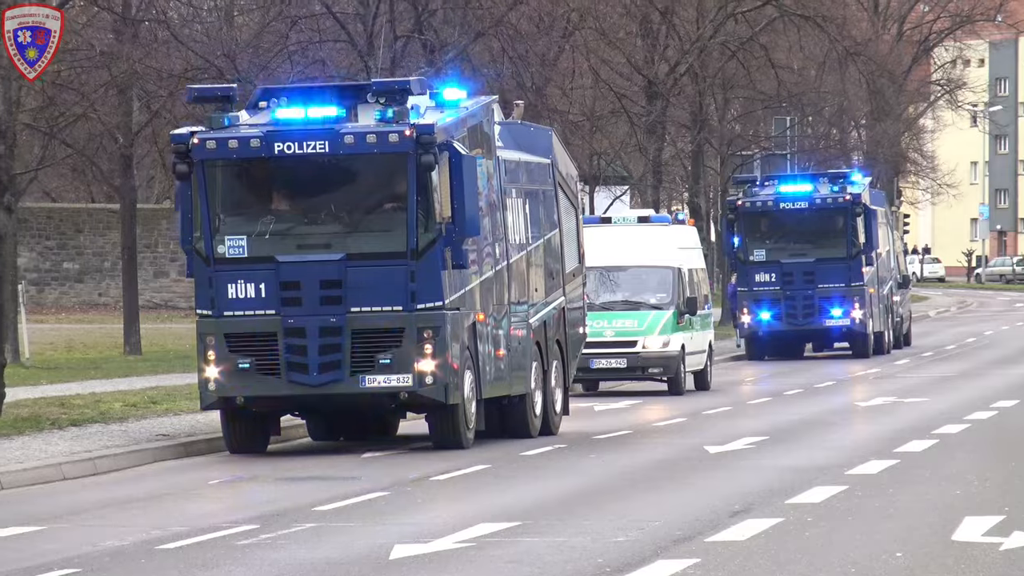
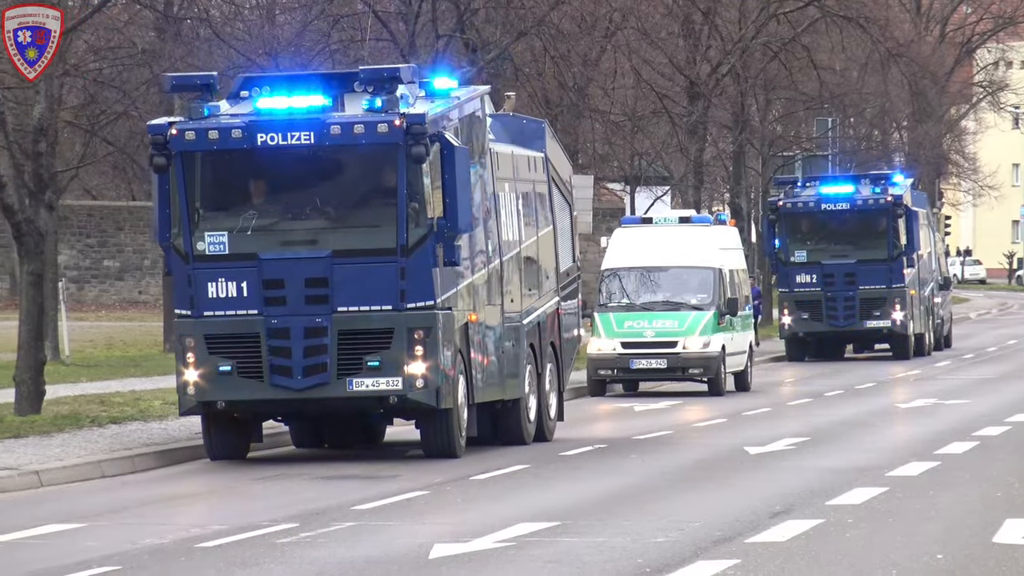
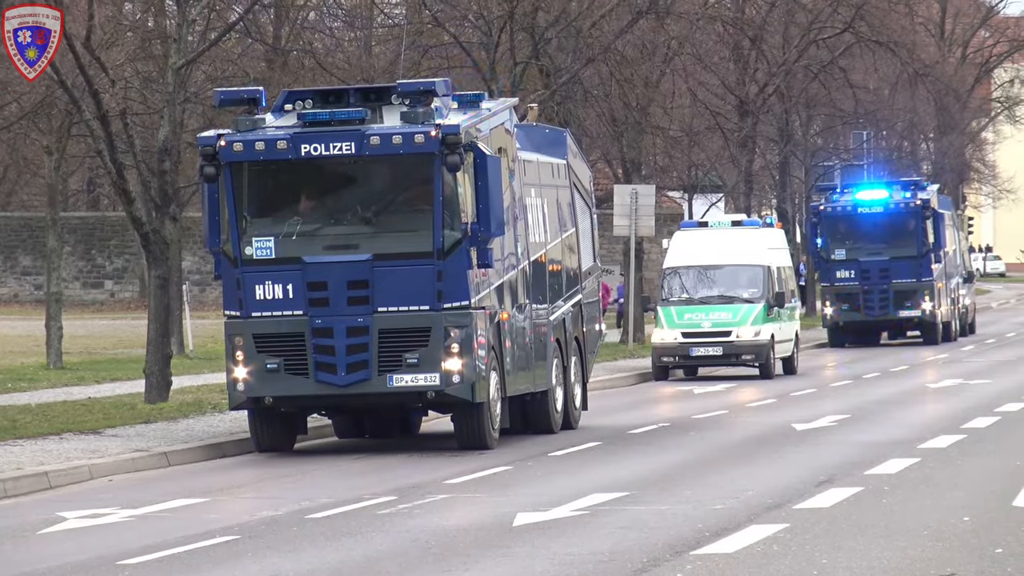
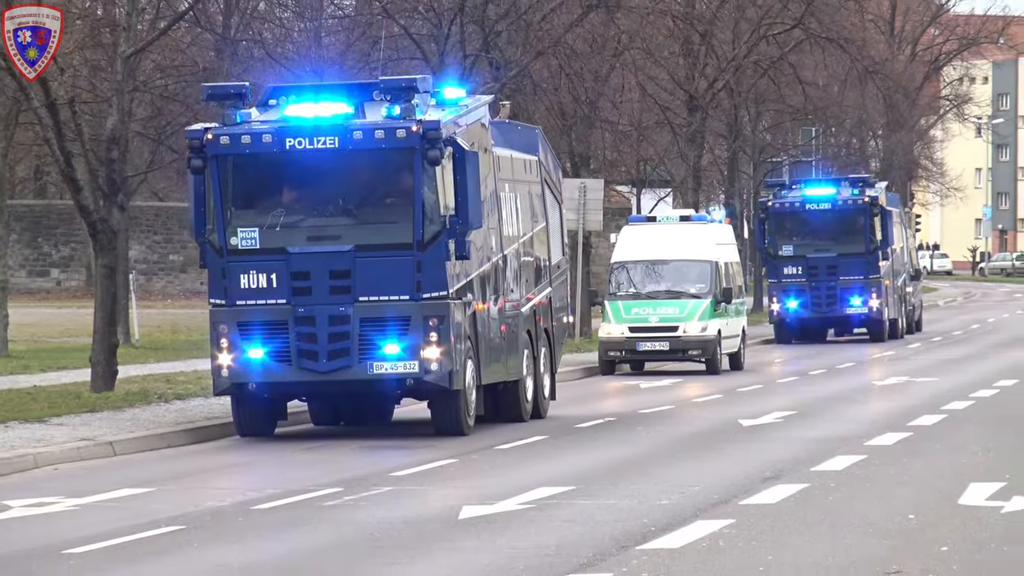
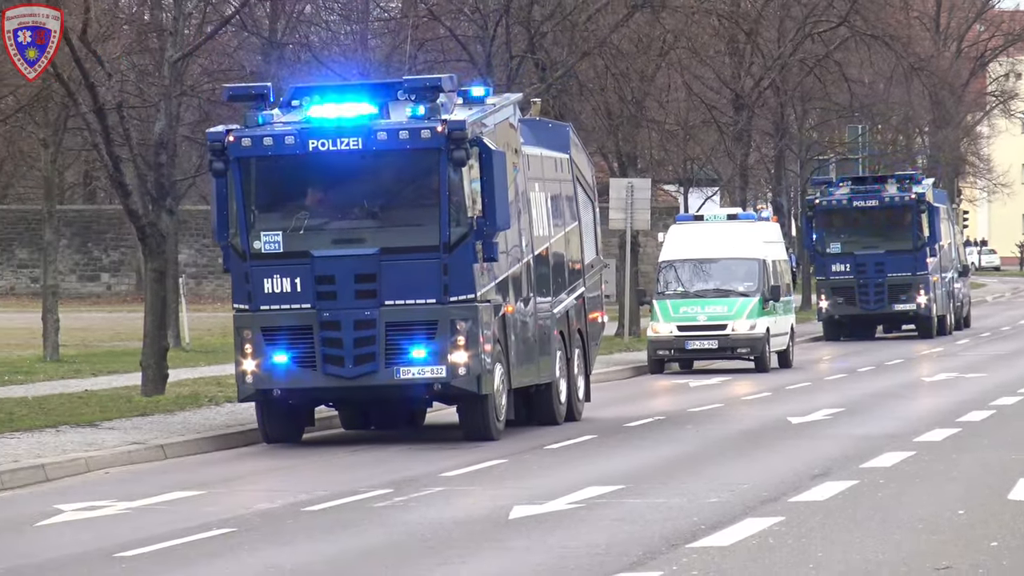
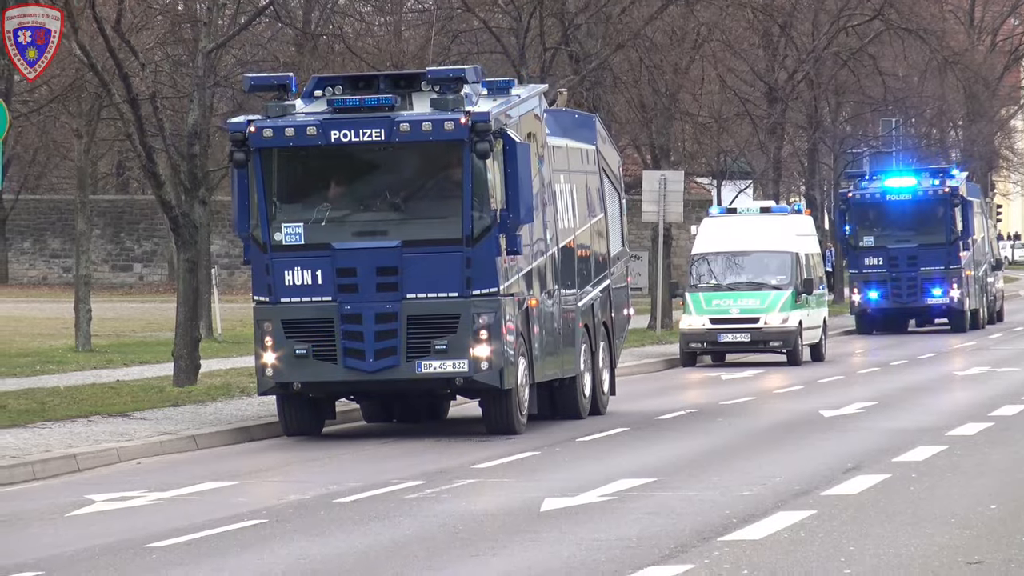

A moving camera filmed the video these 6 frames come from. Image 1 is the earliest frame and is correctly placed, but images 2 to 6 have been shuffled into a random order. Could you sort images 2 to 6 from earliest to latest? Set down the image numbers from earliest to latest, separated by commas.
2, 4, 5, 6, 3
